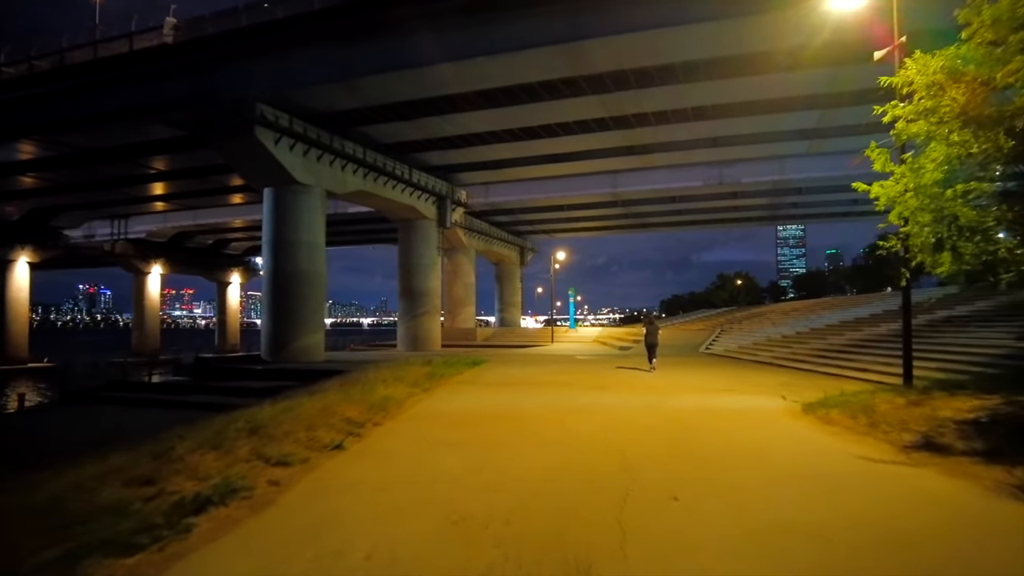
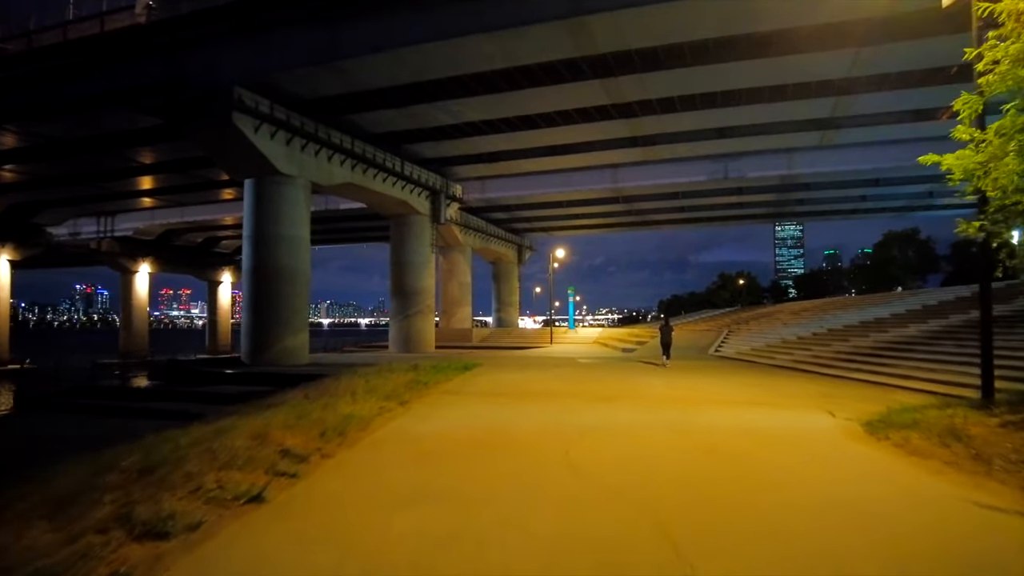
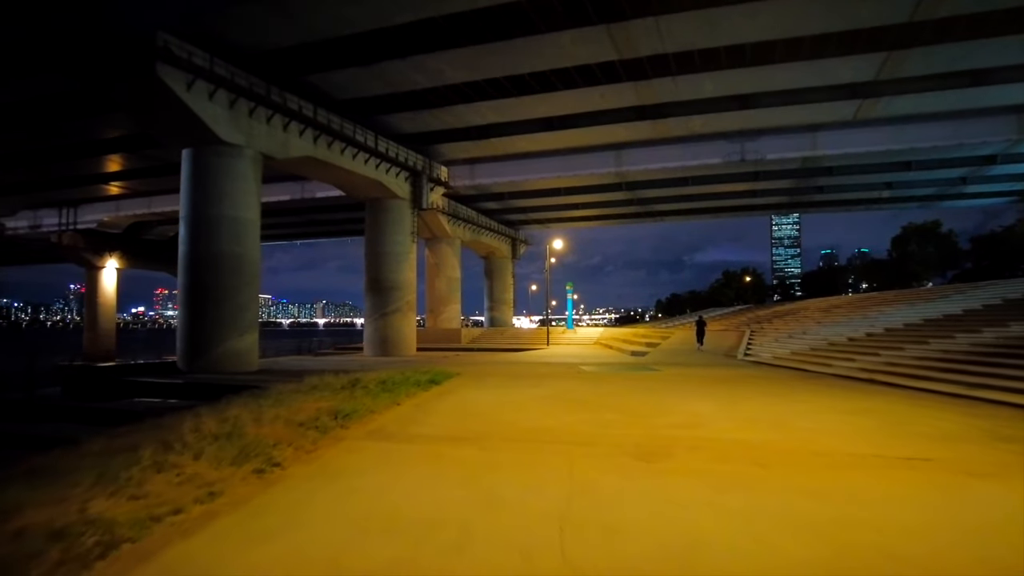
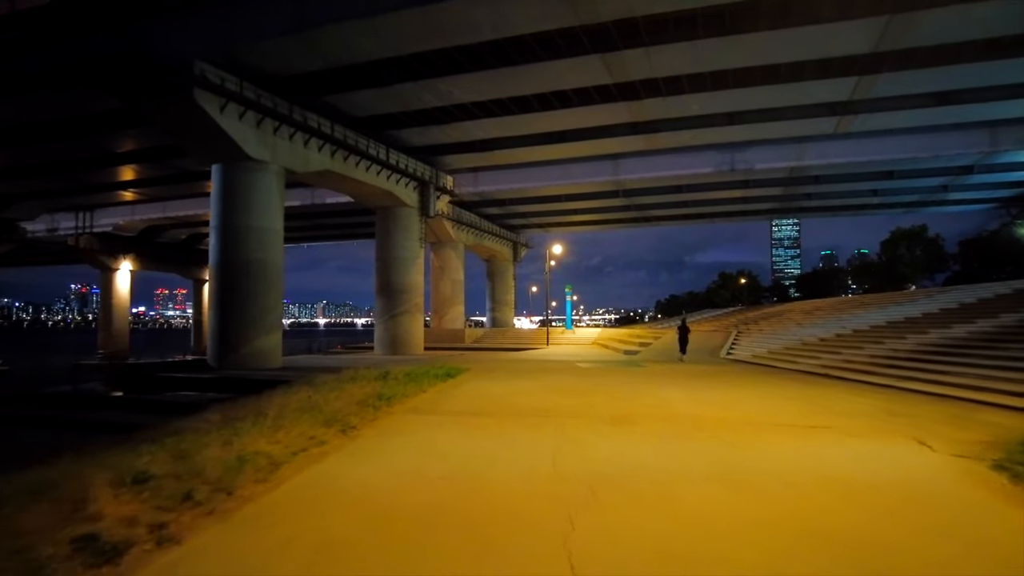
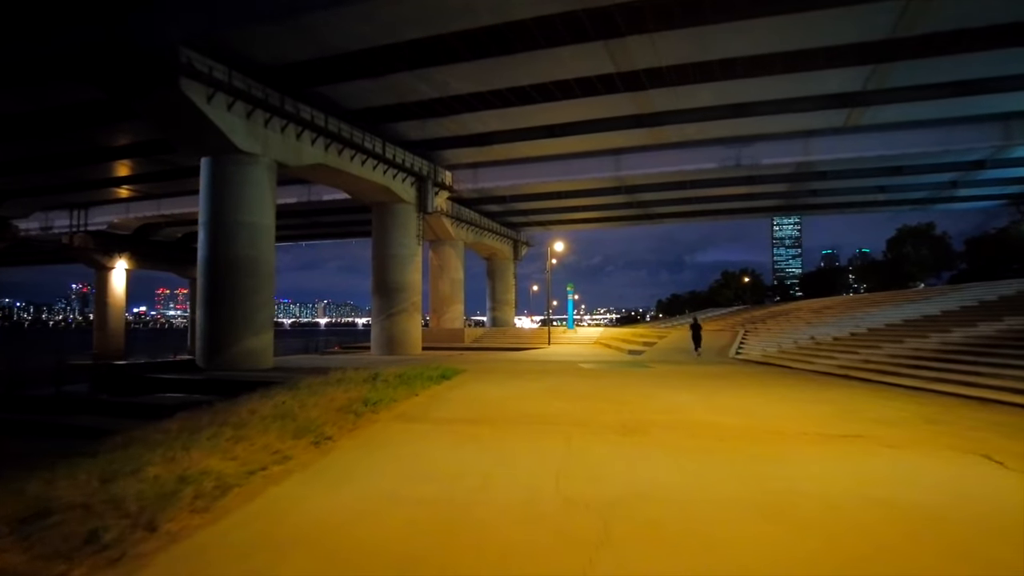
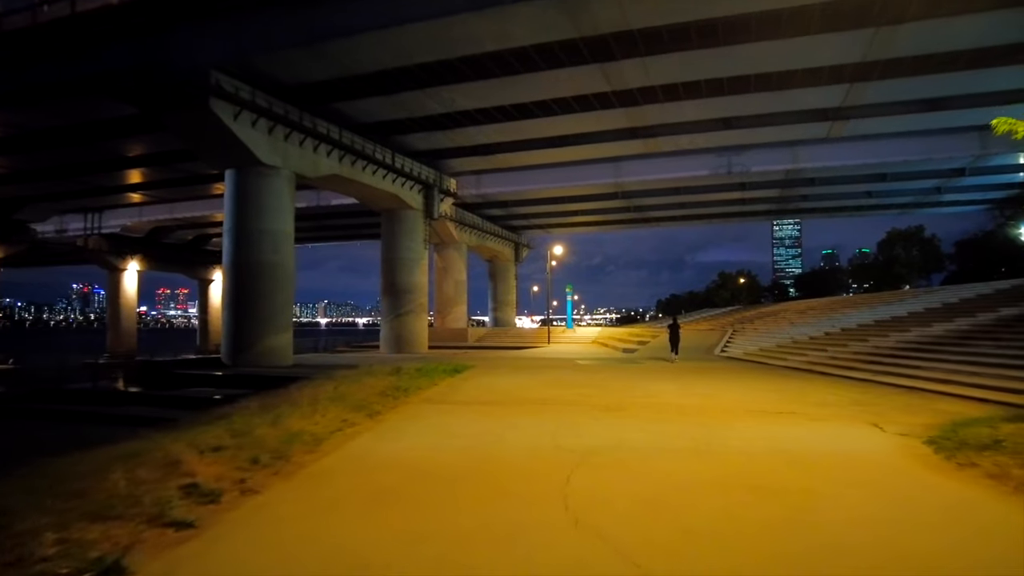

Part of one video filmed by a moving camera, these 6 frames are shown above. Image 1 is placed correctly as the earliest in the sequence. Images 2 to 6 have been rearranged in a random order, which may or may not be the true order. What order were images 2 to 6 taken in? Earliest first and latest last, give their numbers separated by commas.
2, 6, 4, 5, 3
